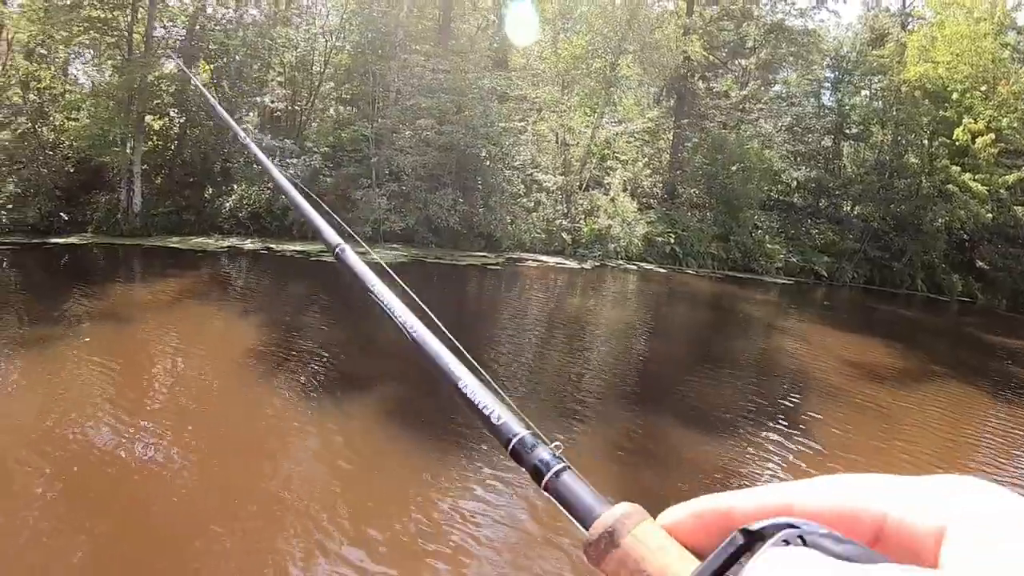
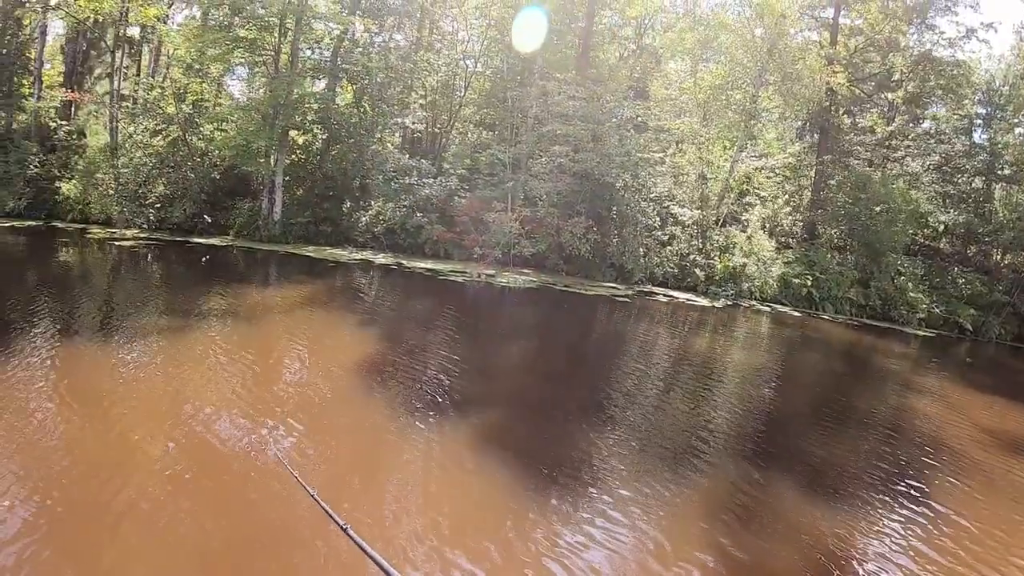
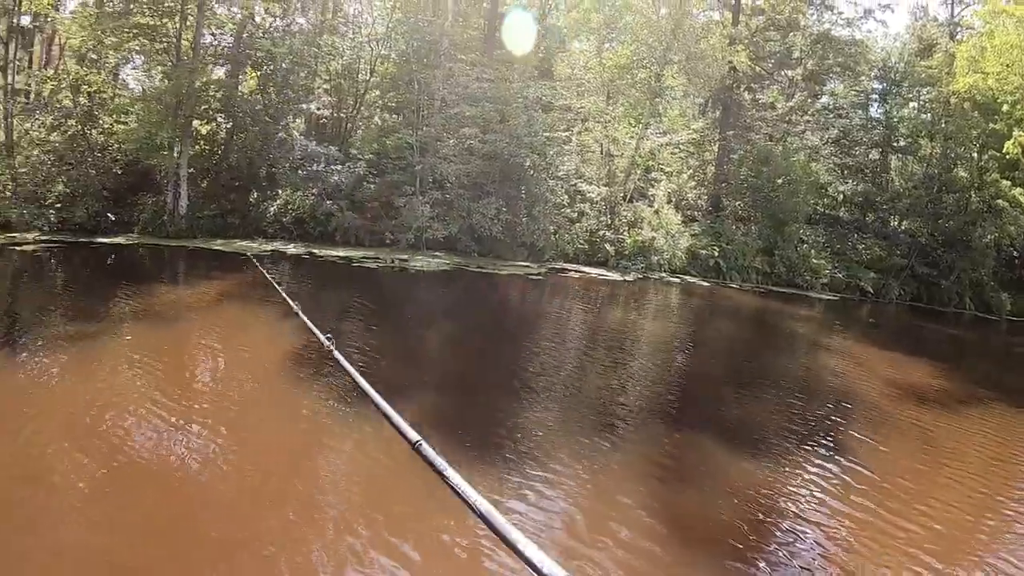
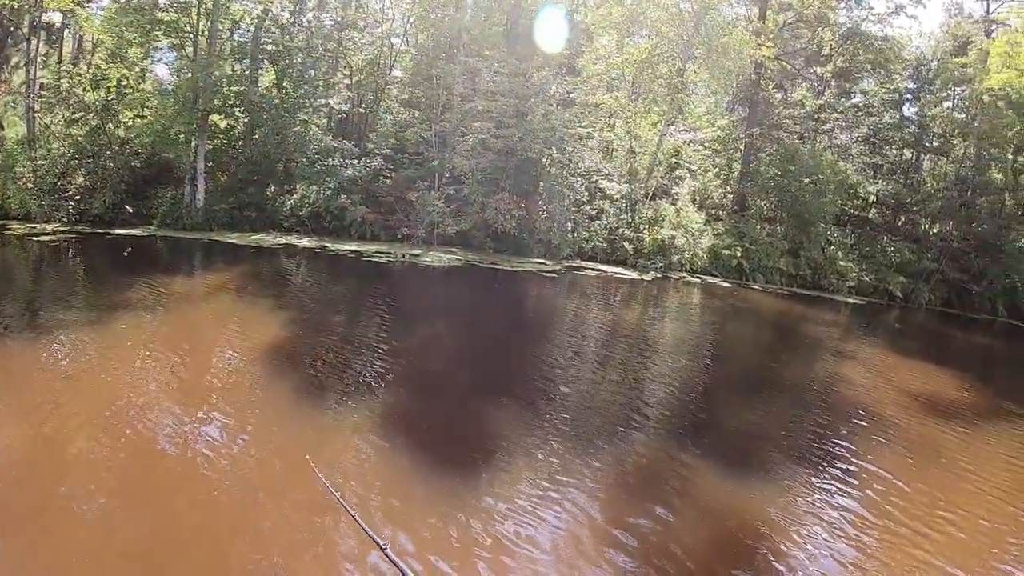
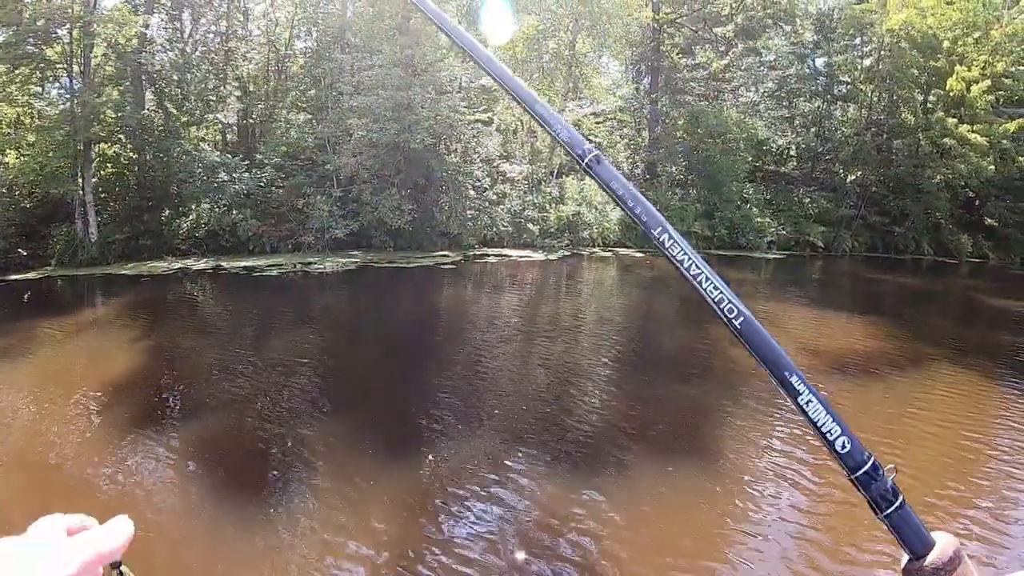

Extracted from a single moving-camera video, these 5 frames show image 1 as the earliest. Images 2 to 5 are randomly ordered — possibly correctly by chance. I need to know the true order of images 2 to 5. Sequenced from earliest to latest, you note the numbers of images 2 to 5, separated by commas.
3, 2, 4, 5
